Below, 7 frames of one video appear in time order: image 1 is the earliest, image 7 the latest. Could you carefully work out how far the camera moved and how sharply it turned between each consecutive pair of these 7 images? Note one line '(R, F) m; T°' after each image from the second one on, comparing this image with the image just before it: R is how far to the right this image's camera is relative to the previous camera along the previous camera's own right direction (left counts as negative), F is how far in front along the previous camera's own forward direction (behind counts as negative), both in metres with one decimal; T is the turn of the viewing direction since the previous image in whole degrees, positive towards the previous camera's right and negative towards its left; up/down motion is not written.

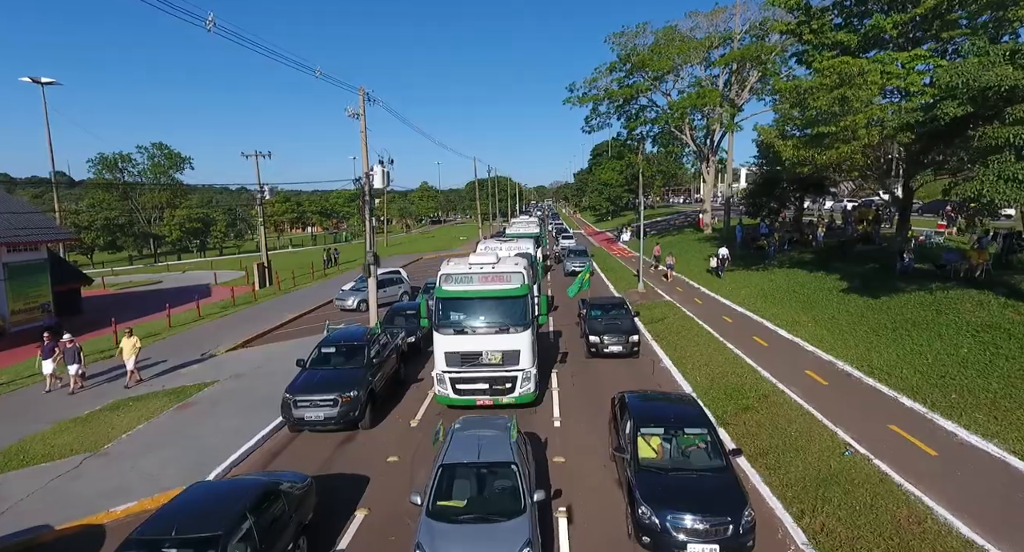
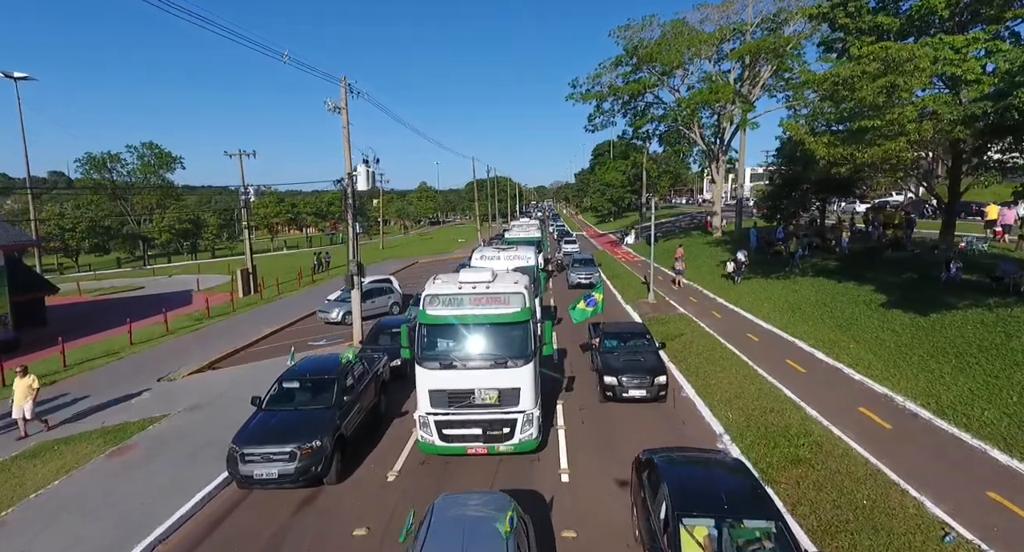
(0.0, +2.2) m; 0°
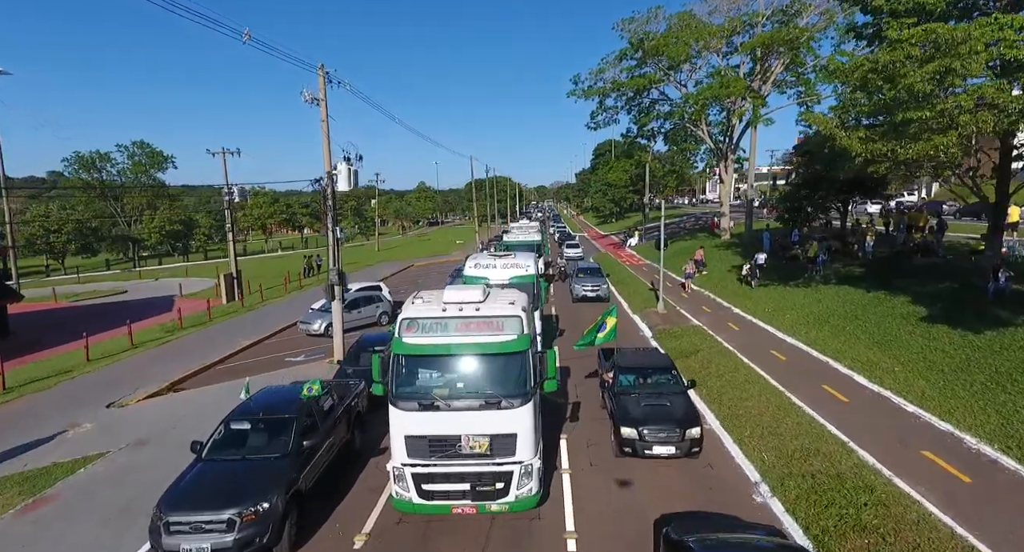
(+0.1, +1.9) m; 0°
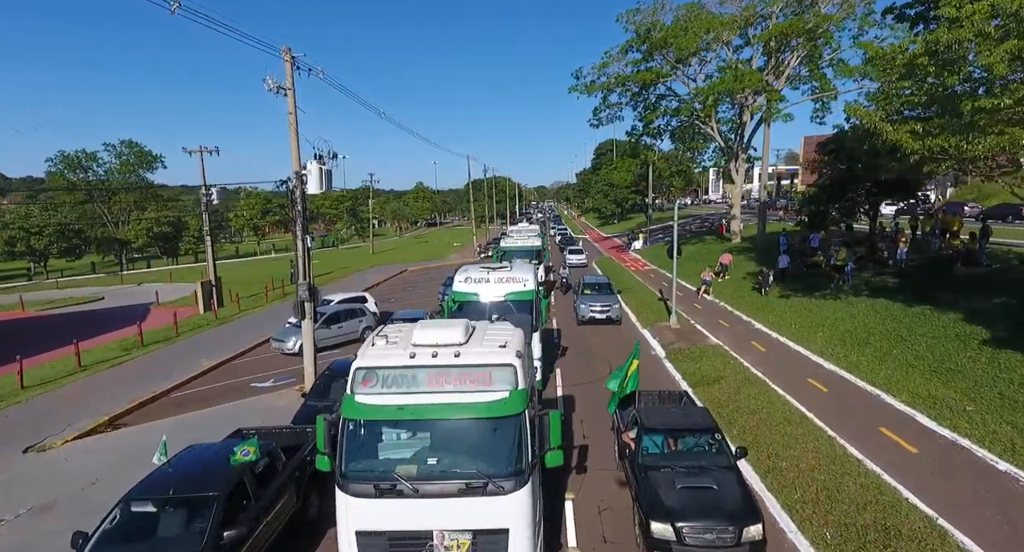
(+0.1, +2.2) m; 0°
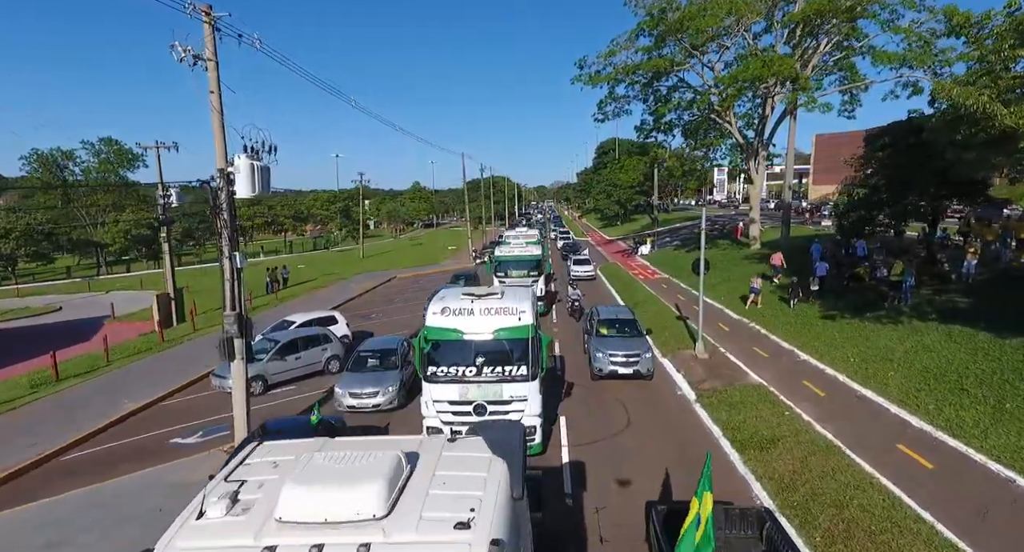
(+0.2, +3.6) m; 0°
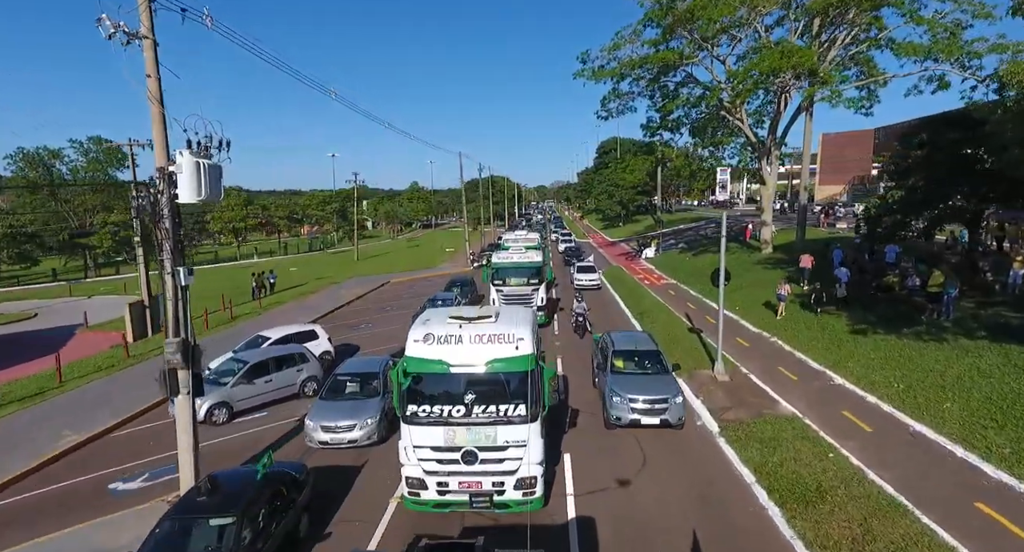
(+0.1, +1.9) m; 0°
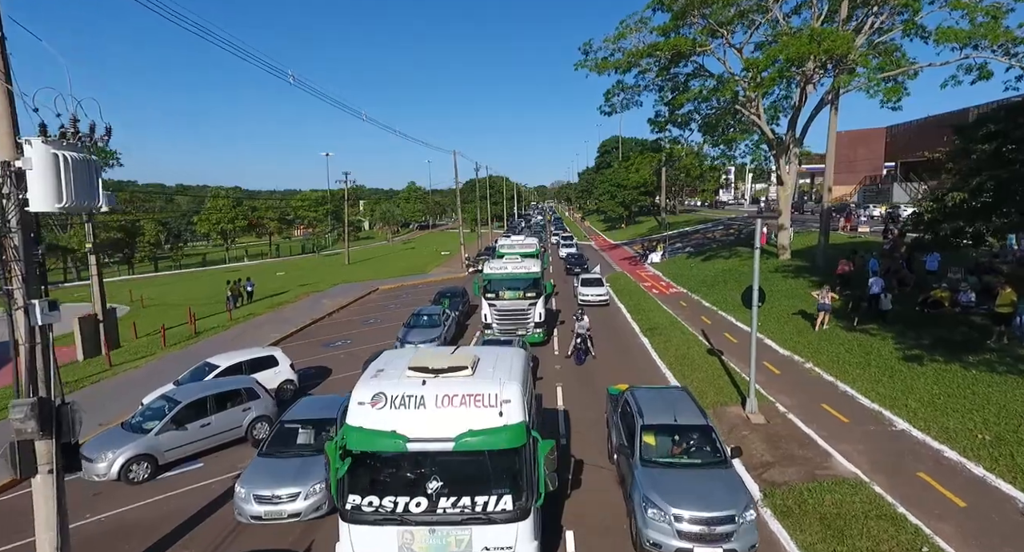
(+0.2, +2.7) m; 0°
